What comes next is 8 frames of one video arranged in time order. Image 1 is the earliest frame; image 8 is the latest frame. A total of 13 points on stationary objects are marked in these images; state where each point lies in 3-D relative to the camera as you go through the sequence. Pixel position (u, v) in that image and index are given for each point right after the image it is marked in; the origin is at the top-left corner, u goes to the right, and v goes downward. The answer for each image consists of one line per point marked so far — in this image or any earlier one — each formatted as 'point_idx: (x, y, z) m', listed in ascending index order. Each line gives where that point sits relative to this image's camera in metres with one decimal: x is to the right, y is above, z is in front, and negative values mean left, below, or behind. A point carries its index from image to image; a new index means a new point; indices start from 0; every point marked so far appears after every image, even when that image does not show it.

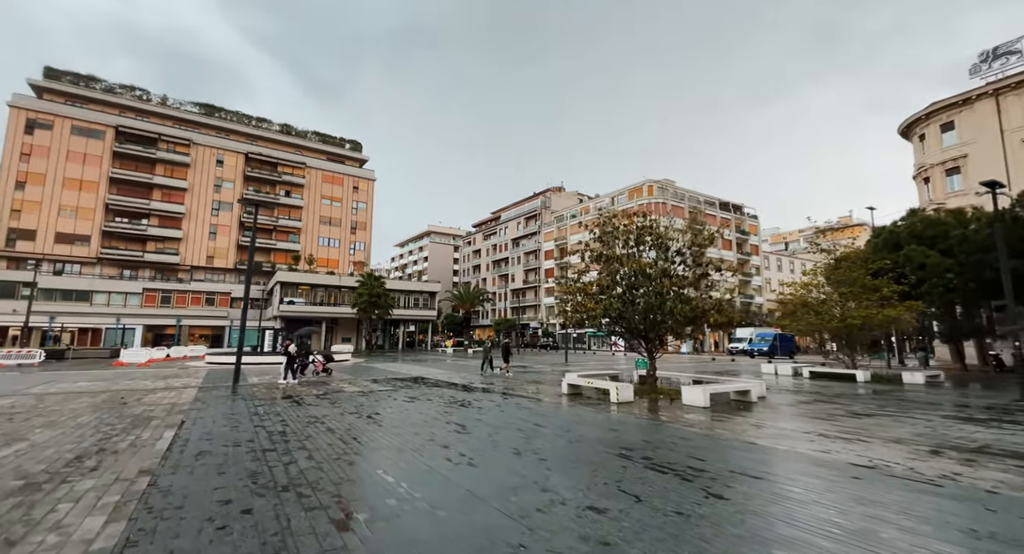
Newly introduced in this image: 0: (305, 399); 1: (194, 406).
0: (-4.9, -2.9, +10.3) m
1: (-6.9, -2.8, +9.5) m
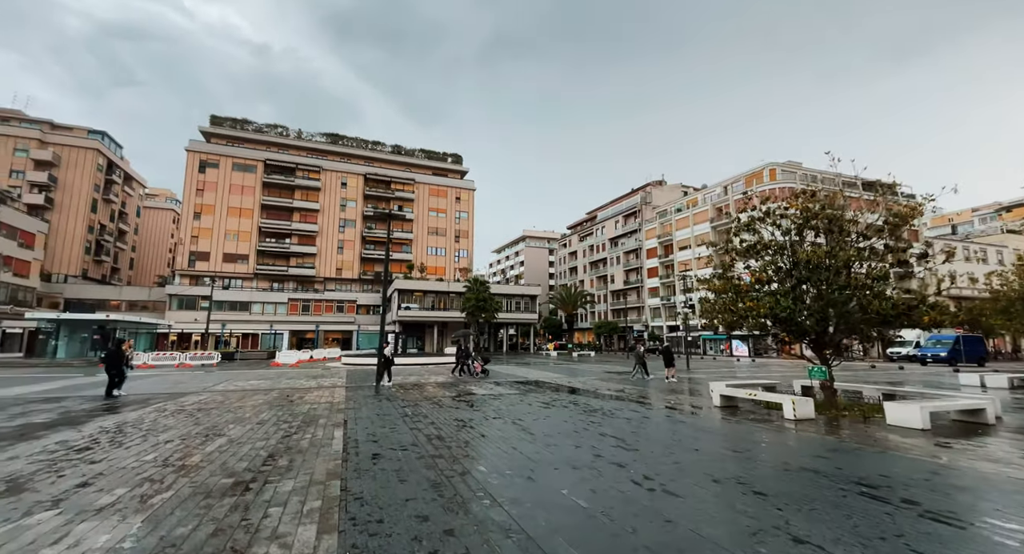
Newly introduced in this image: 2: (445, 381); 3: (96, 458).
0: (-1.7, -3.0, +10.5) m
1: (-3.9, -3.0, +10.2) m
2: (-2.6, -3.9, +16.4) m
3: (-5.1, -2.2, +5.3) m
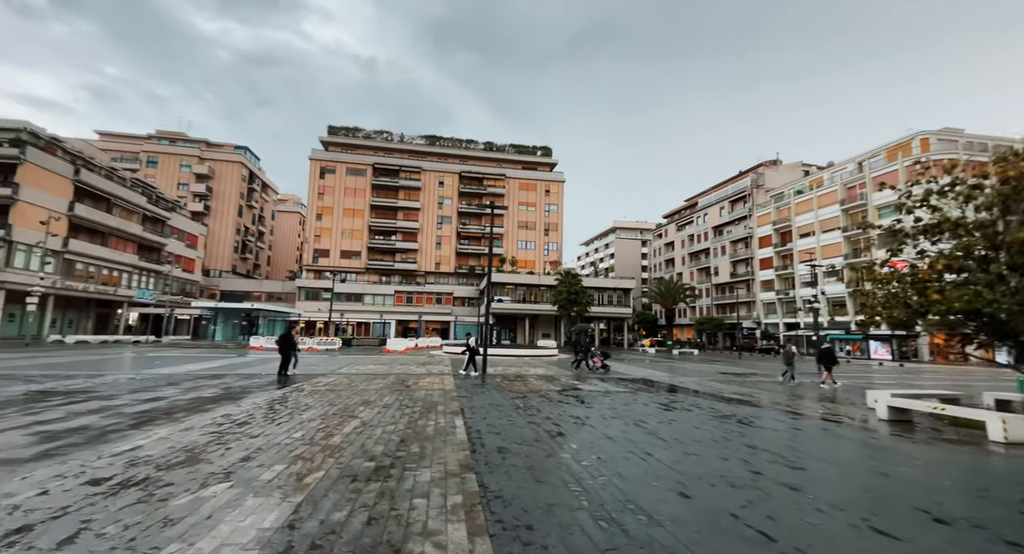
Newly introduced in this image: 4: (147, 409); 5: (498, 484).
0: (+0.9, -2.8, +10.3) m
1: (-1.3, -2.8, +10.4) m
2: (+1.3, -3.6, +16.2) m
3: (-3.5, -2.1, +5.9) m
4: (-6.8, -2.4, +8.1) m
5: (-0.1, -1.8, +3.8) m
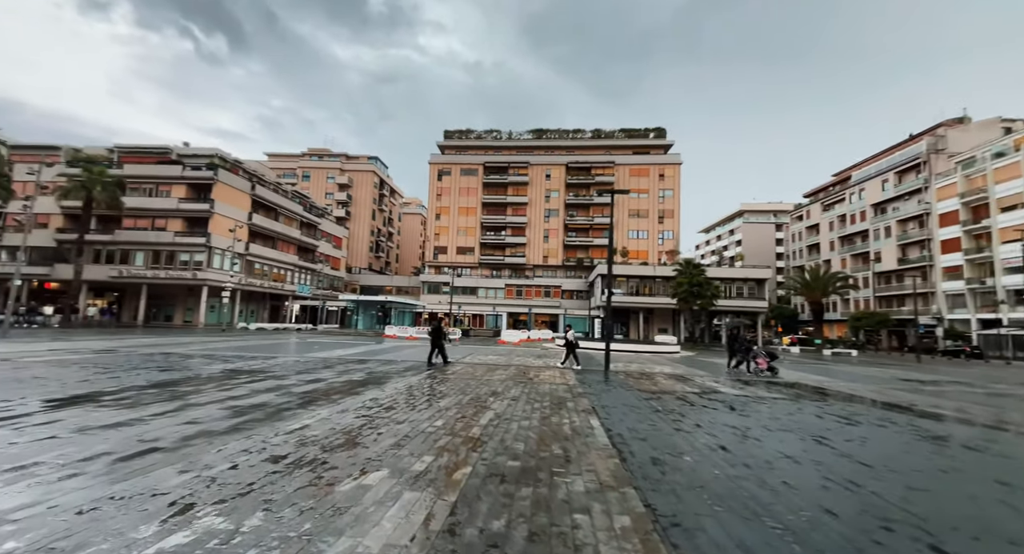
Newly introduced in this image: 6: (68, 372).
0: (+3.8, -2.5, +9.3) m
1: (+1.7, -2.6, +9.9) m
2: (+5.7, -3.2, +14.9) m
3: (-1.6, -2.0, +6.1) m
4: (-4.2, -2.3, +9.1) m
5: (+1.1, -1.7, +3.2) m
6: (-11.0, -2.3, +10.7) m
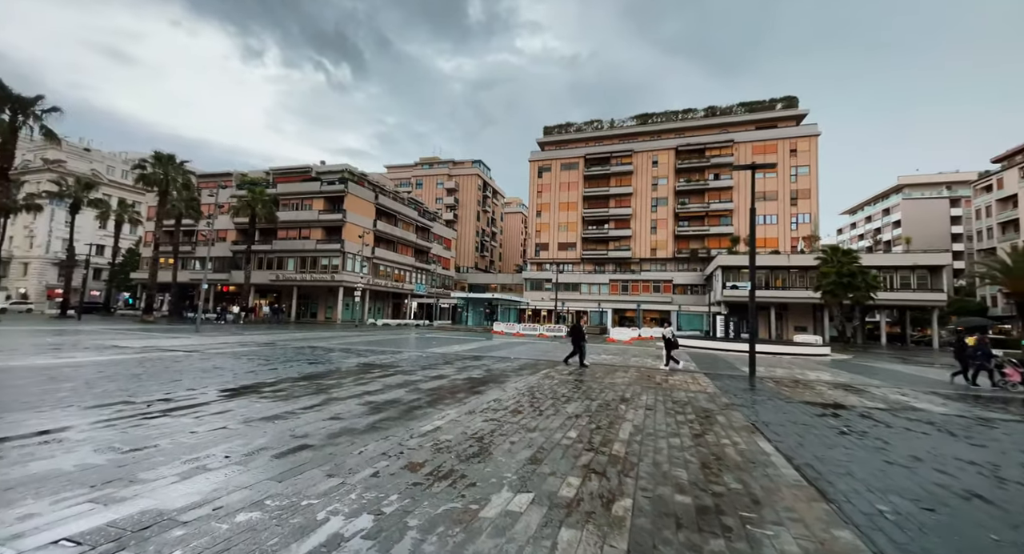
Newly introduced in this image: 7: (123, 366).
0: (+6.2, -2.3, +7.5) m
1: (+4.4, -2.4, +8.6) m
2: (+9.4, -2.9, +12.5) m
3: (+0.2, -2.0, +5.7) m
4: (-1.6, -2.3, +9.2) m
5: (+2.2, -1.6, +2.2) m
6: (-7.8, -2.5, +12.4) m
7: (-10.6, -2.5, +12.0) m
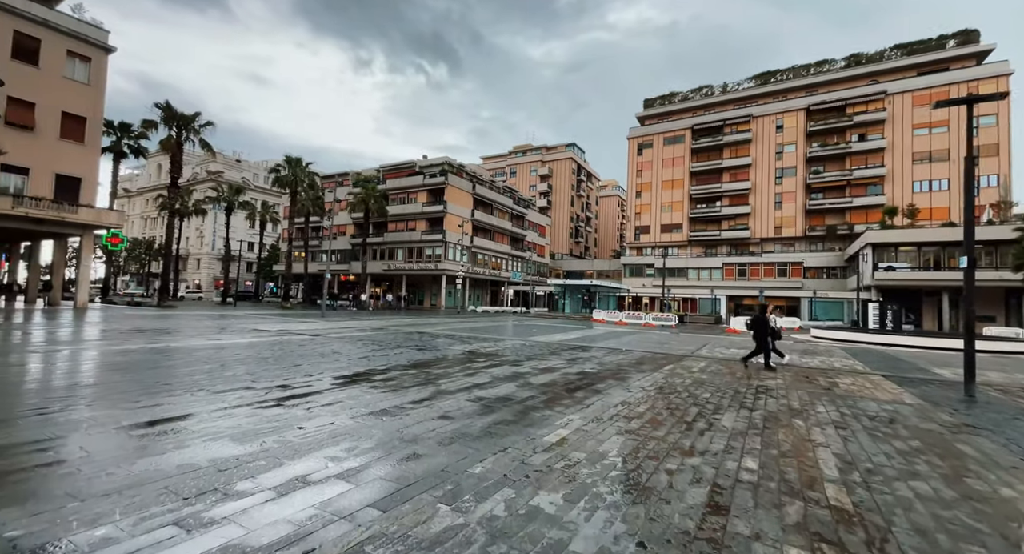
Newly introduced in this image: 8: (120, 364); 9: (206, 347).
0: (+8.0, -1.9, +4.9) m
1: (+6.4, -2.0, +6.4) m
2: (+12.2, -2.3, +9.1) m
3: (+1.7, -1.7, +4.4) m
4: (+0.7, -2.0, +8.2) m
5: (+2.9, -1.4, +0.5) m
6: (-4.6, -2.1, +12.7) m
7: (-7.5, -2.1, +12.9) m
8: (-8.8, -1.9, +9.8) m
9: (-9.5, -2.2, +13.6) m
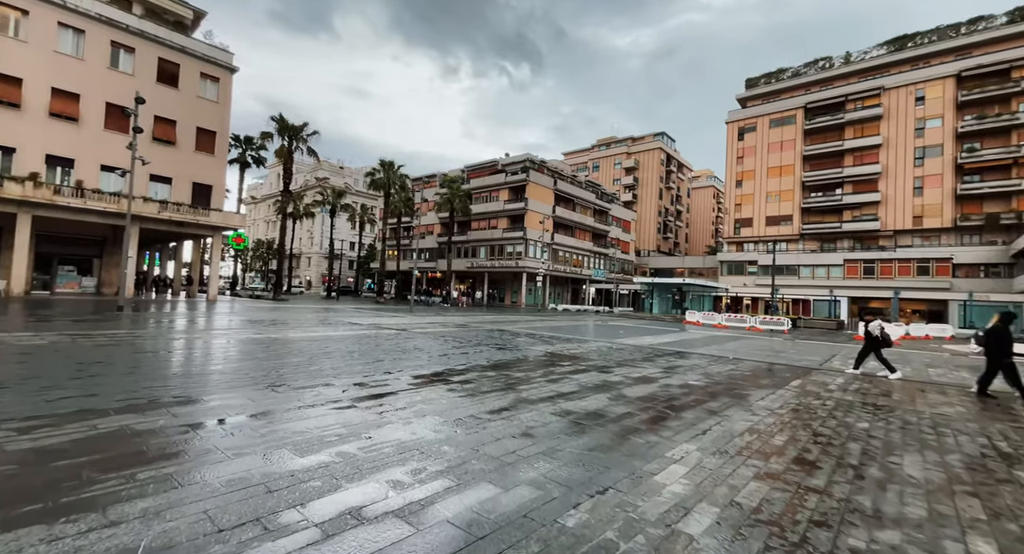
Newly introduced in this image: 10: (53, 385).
0: (+8.7, -1.9, +2.4) m
1: (+7.5, -2.0, +4.2) m
2: (+13.6, -2.3, +5.8) m
3: (+2.5, -1.6, +3.1) m
4: (+2.2, -1.9, +7.0) m
5: (+2.9, -1.4, -0.9) m
6: (-2.2, -2.0, +12.4) m
7: (-5.0, -2.0, +13.2) m
8: (-6.8, -1.8, +10.4) m
9: (-6.8, -2.0, +14.2) m
10: (-6.1, -1.4, +5.8) m
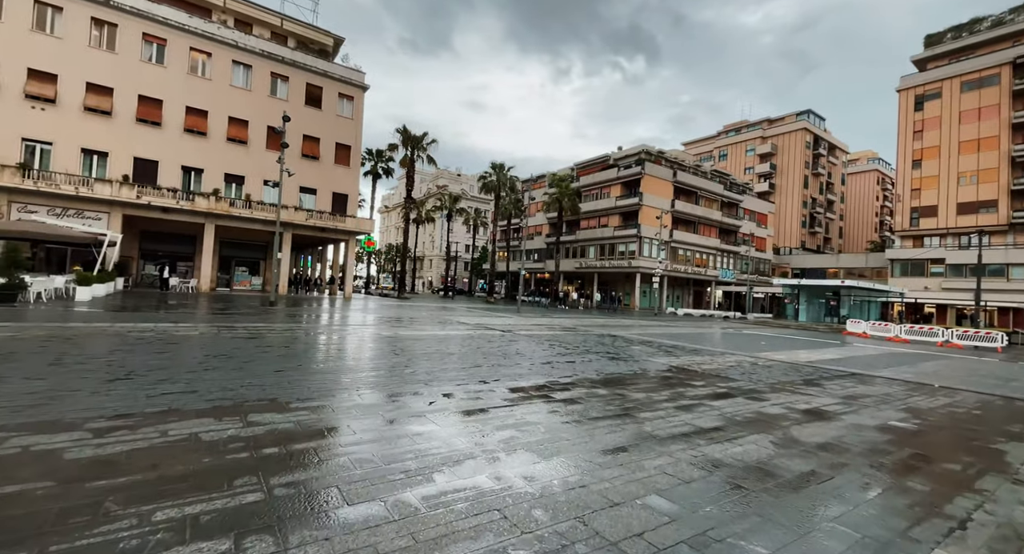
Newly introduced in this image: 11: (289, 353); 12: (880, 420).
0: (+8.8, -1.9, -1.1) m
1: (+8.0, -1.9, +0.9) m
2: (+14.4, -2.3, +1.0) m
3: (+3.0, -1.6, +1.1) m
4: (+3.7, -1.9, +5.0) m
5: (+2.4, -1.3, -2.8) m
6: (+0.8, -1.9, +11.3) m
7: (-1.7, -2.0, +12.8) m
8: (-4.2, -1.7, +10.5) m
9: (-3.3, -2.0, +14.2) m
10: (-4.7, -1.4, +5.9) m
11: (-4.8, -1.7, +9.3) m
12: (+5.1, -2.0, +6.0) m
